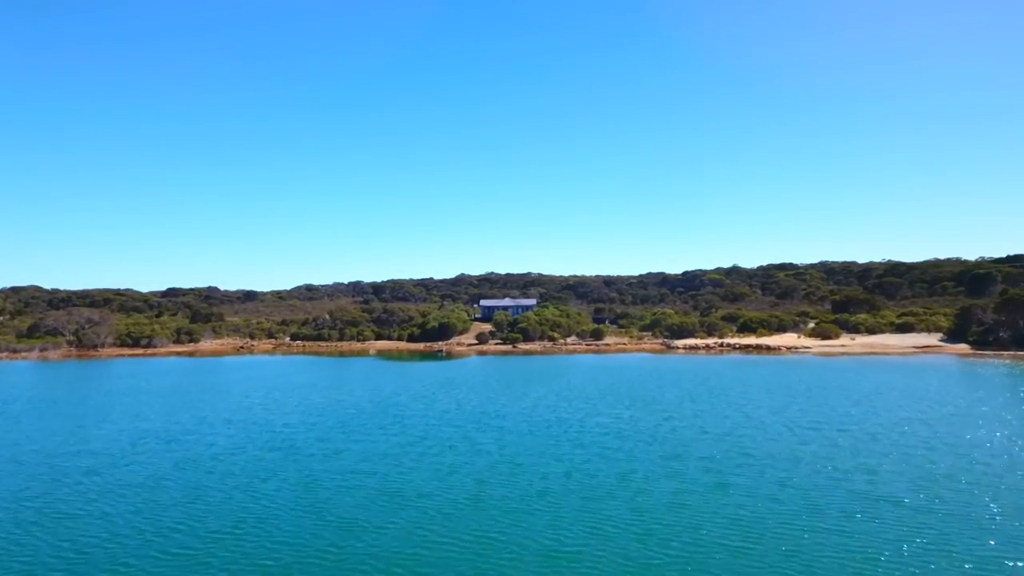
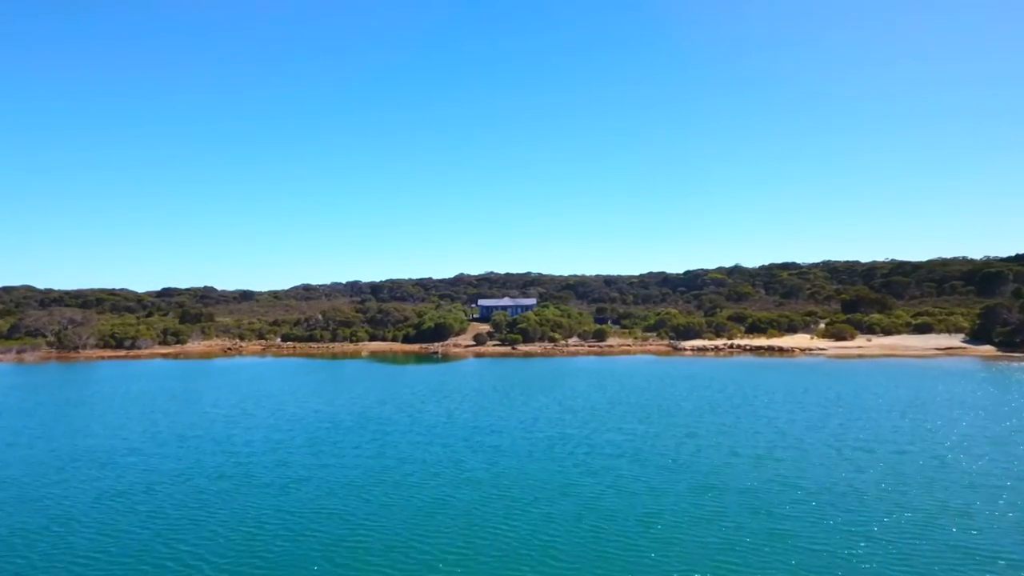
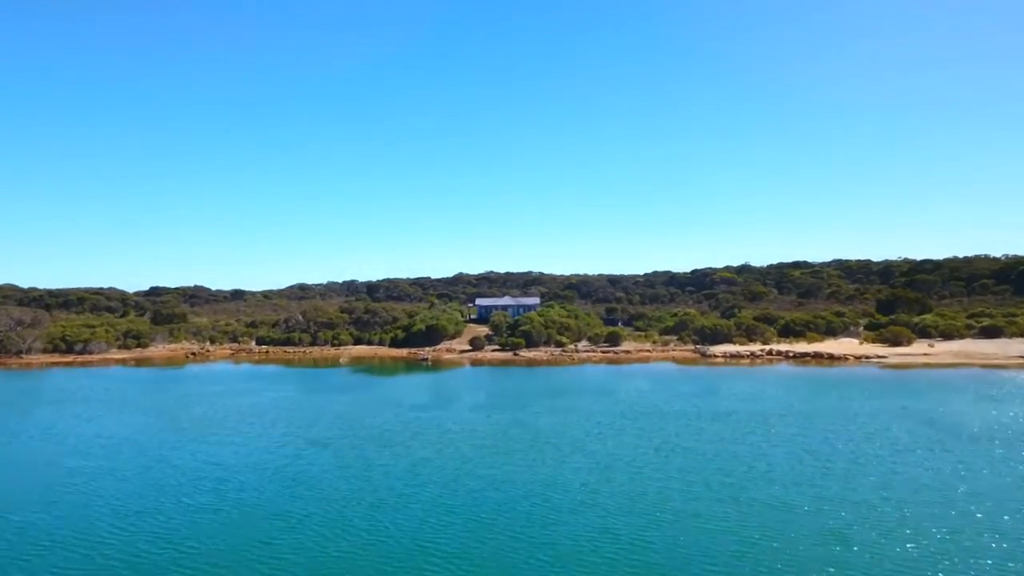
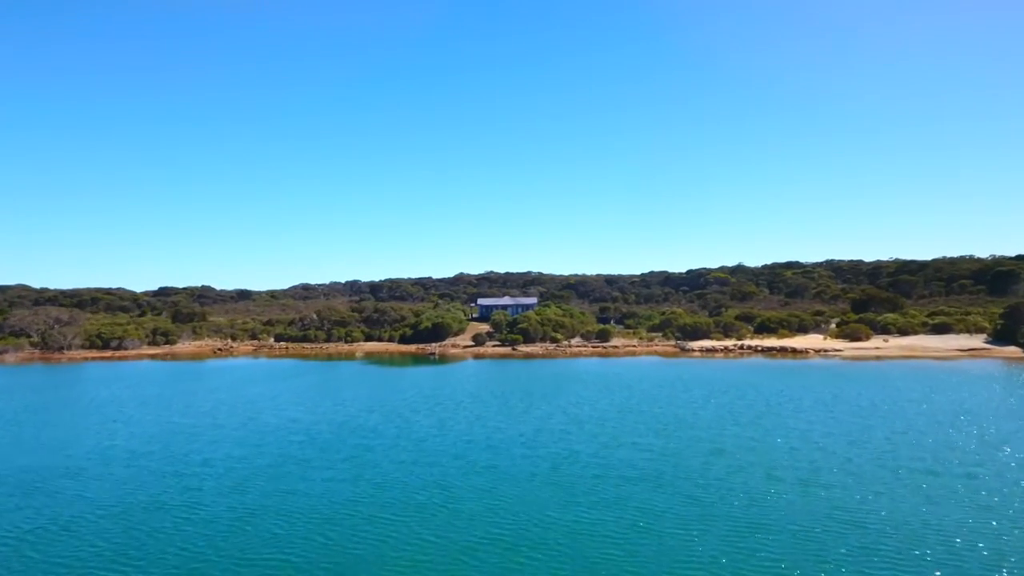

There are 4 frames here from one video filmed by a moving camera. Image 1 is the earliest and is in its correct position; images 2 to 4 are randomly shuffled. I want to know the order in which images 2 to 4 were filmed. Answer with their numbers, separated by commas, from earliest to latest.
2, 4, 3
